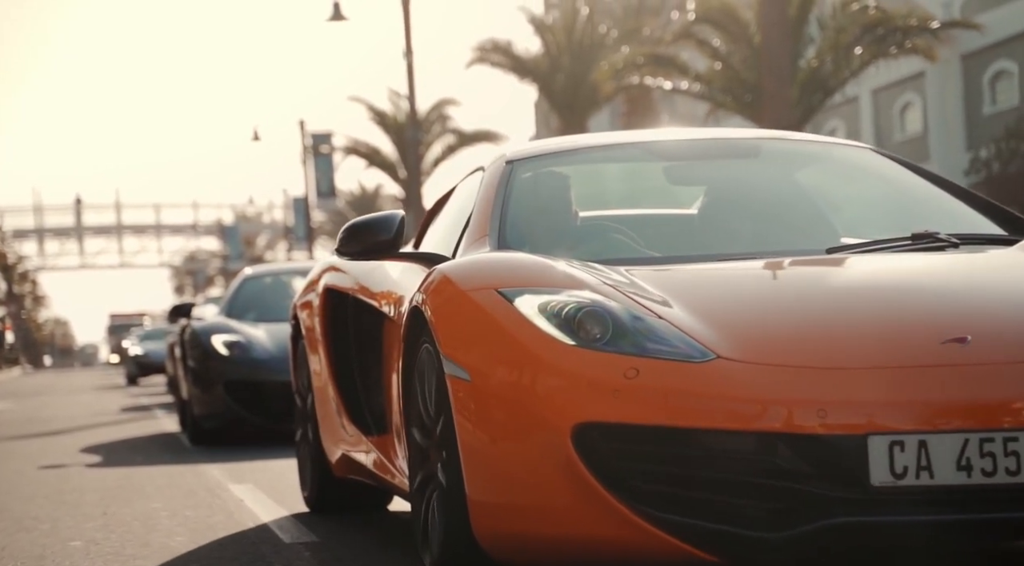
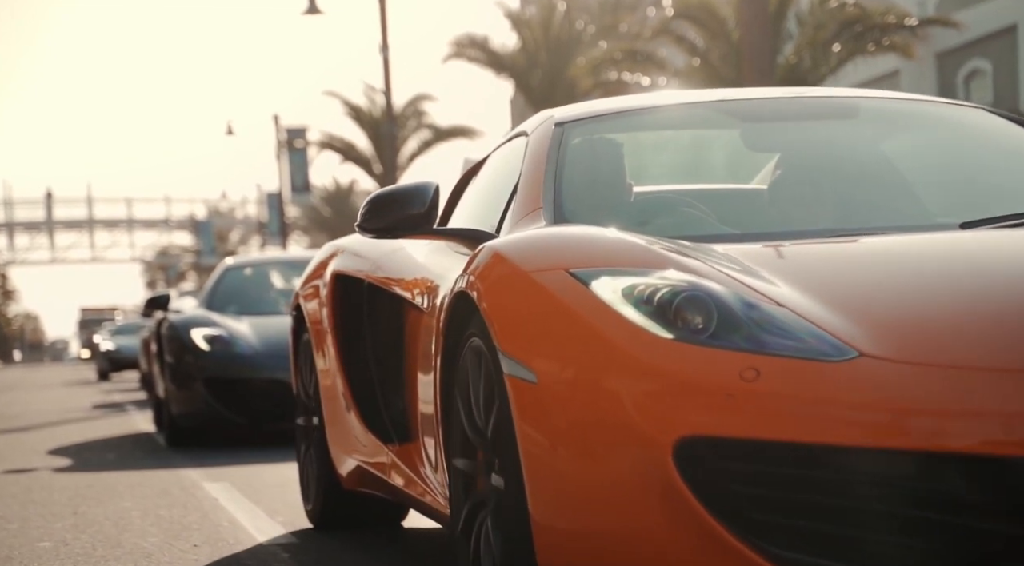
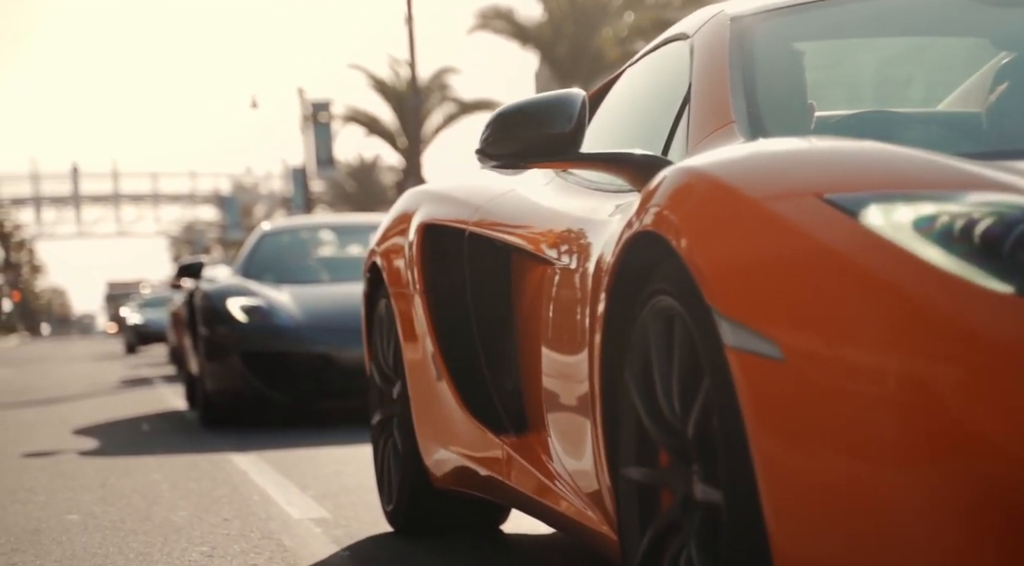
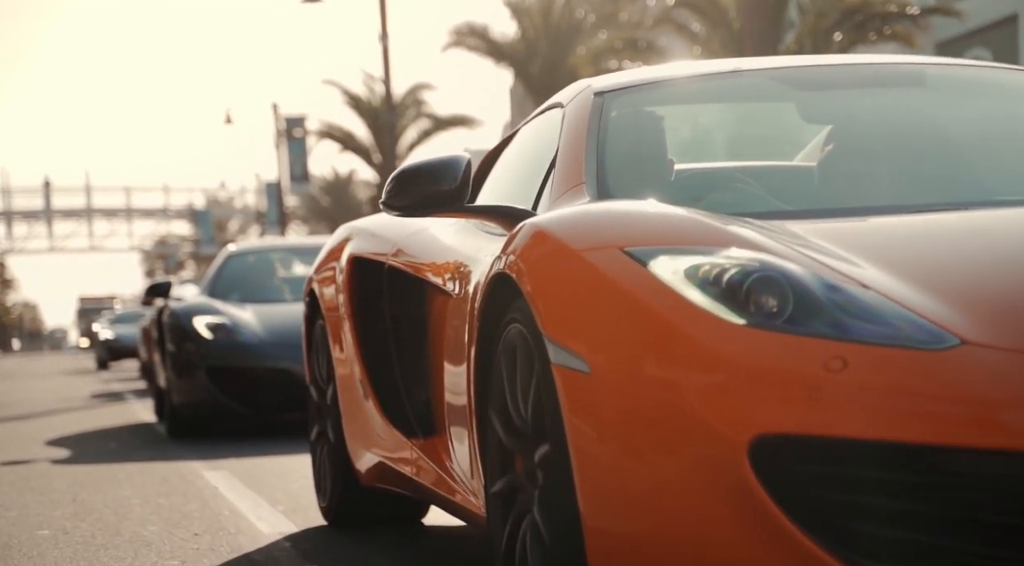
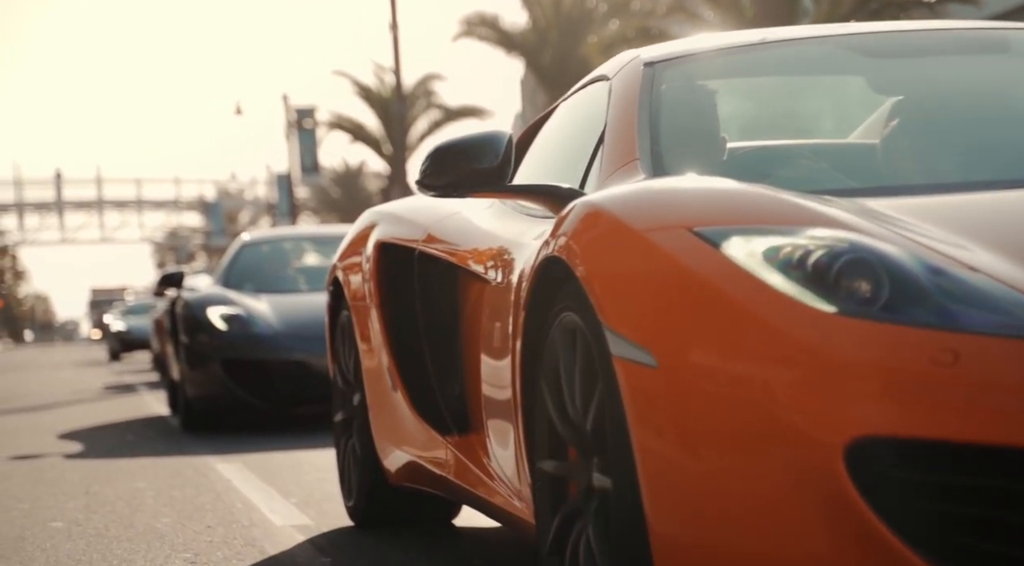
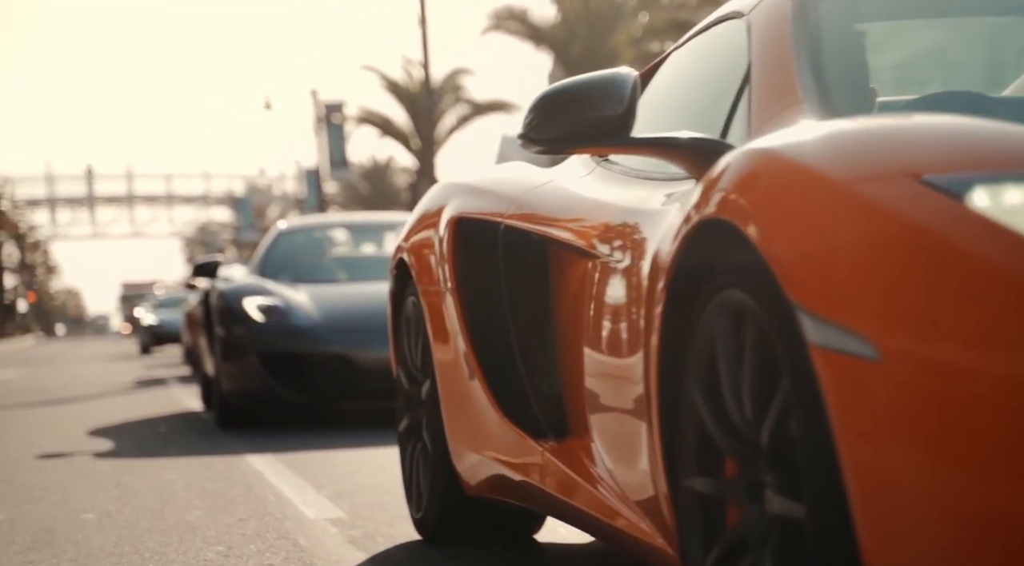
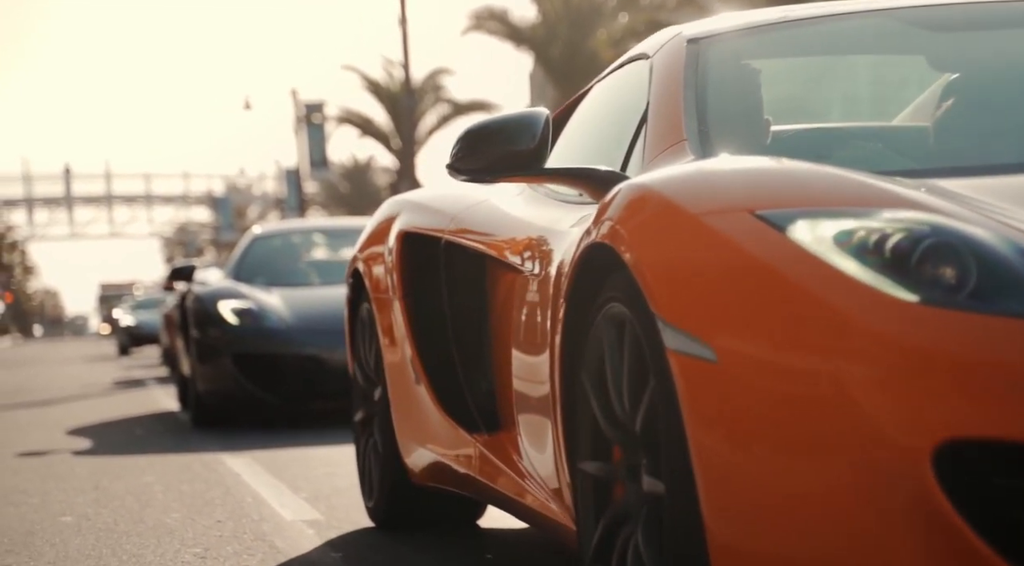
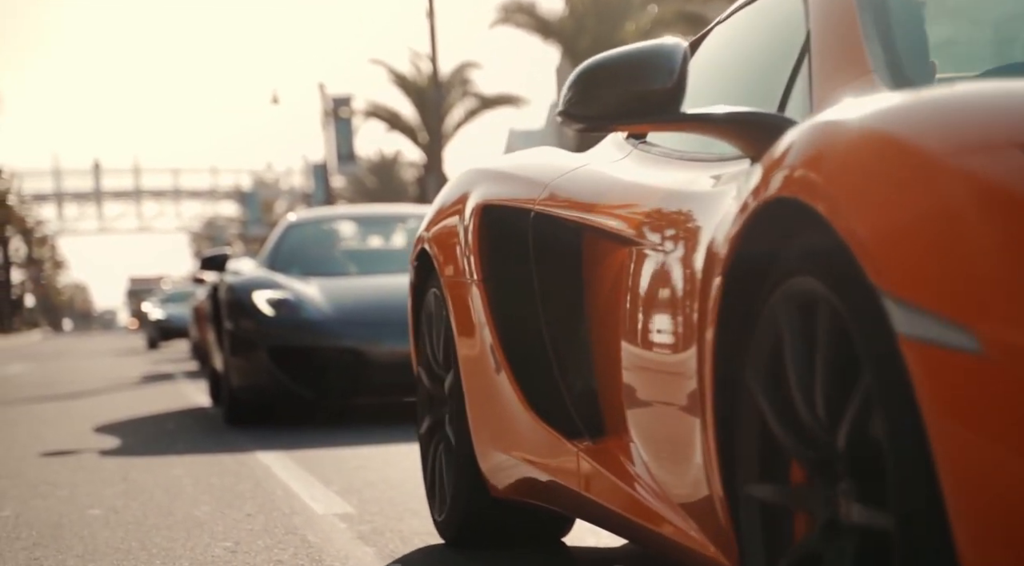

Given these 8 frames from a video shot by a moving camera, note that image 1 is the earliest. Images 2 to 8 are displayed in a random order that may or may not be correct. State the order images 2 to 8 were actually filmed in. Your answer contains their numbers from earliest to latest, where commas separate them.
2, 4, 5, 7, 3, 6, 8
